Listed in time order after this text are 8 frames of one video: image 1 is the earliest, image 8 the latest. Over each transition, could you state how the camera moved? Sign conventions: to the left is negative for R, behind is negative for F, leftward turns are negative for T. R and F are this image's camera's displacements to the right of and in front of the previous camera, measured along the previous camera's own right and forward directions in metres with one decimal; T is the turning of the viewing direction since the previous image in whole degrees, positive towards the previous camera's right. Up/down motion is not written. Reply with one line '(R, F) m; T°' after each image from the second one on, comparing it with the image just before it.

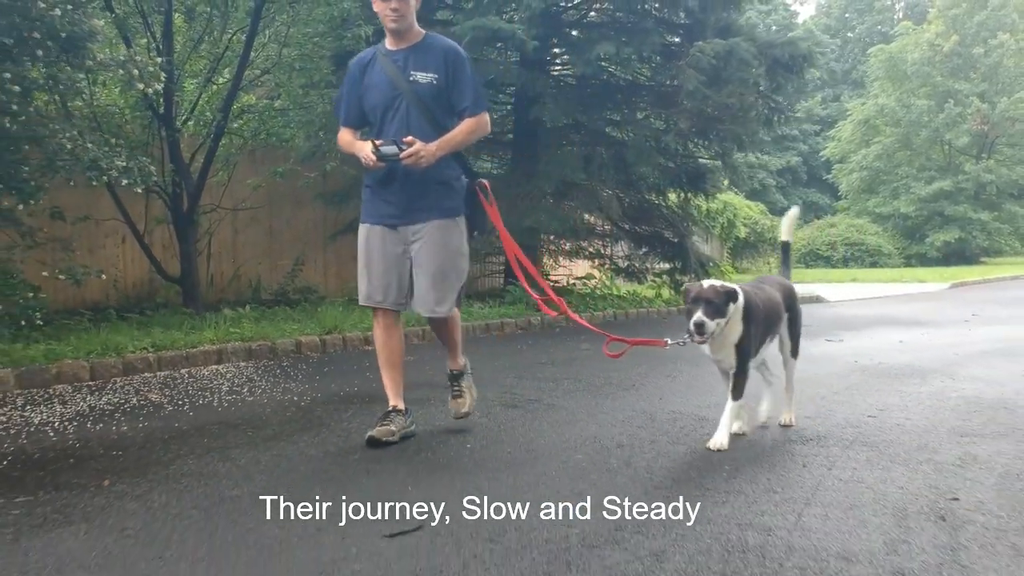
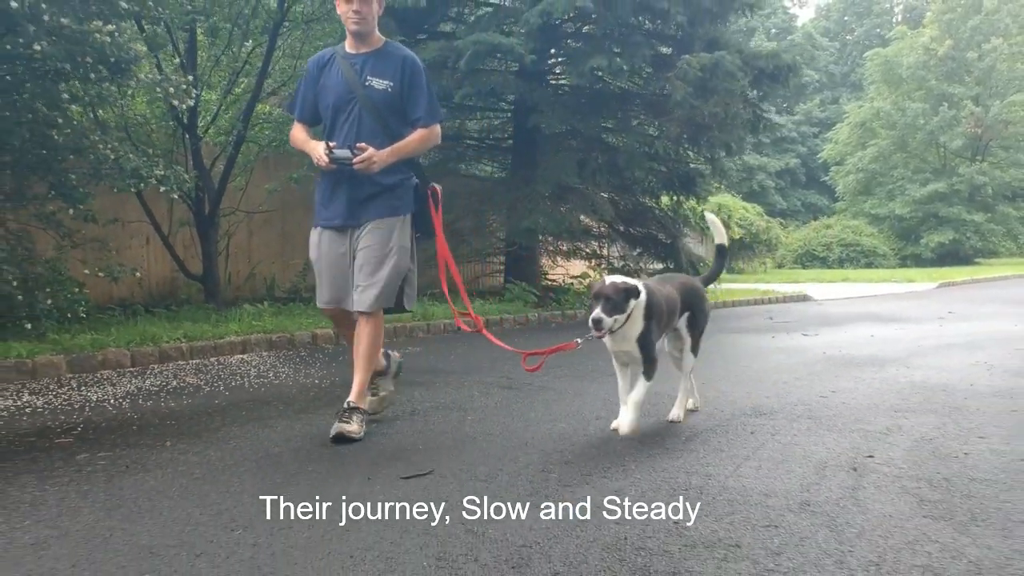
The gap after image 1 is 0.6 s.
(0.0, -0.7) m; 0°
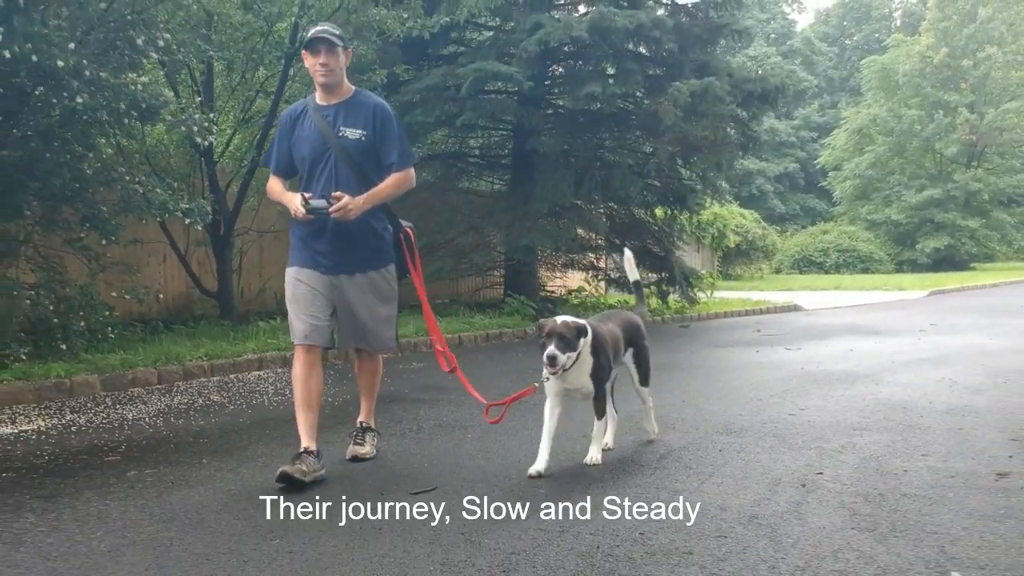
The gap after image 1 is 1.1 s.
(0.0, -0.6) m; 0°
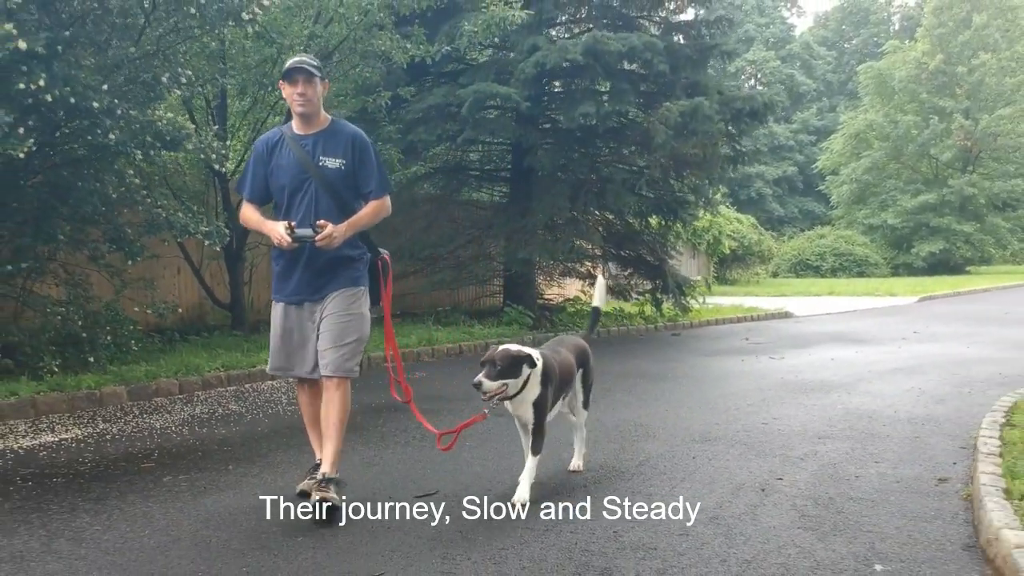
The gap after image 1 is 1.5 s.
(0.0, -0.5) m; 0°
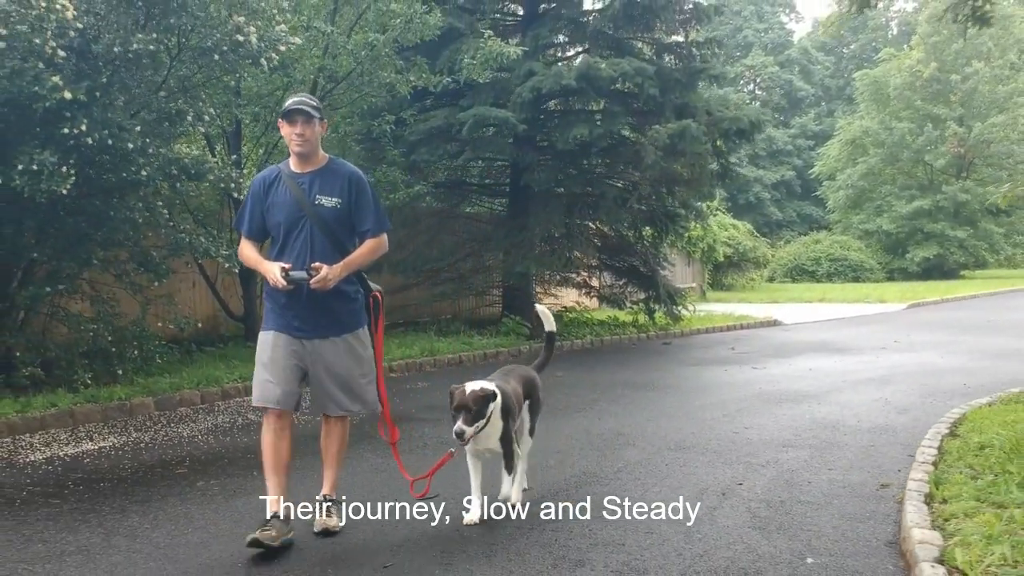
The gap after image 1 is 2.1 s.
(+0.1, -0.7) m; 0°
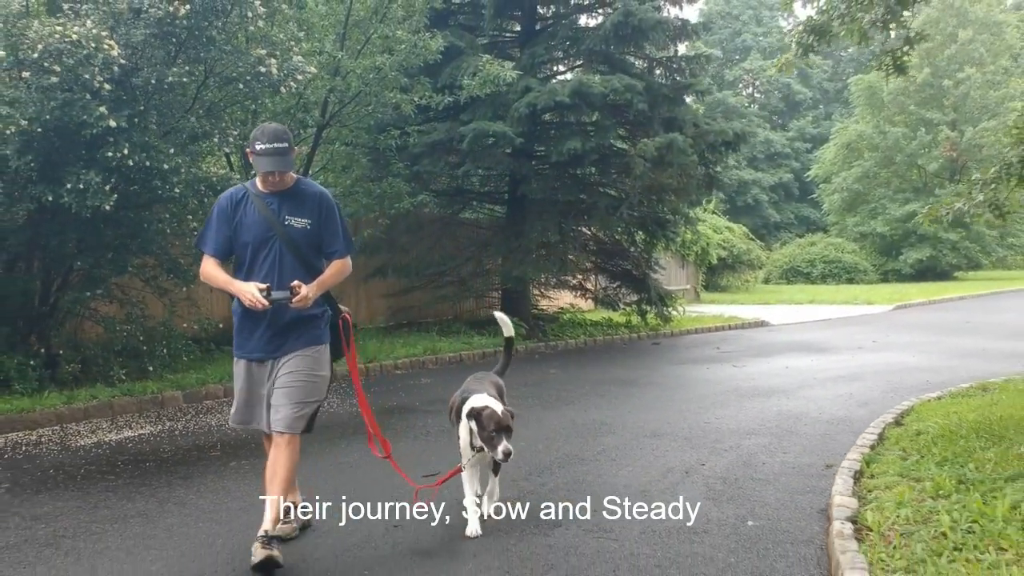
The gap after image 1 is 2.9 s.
(+0.1, -0.8) m; 0°
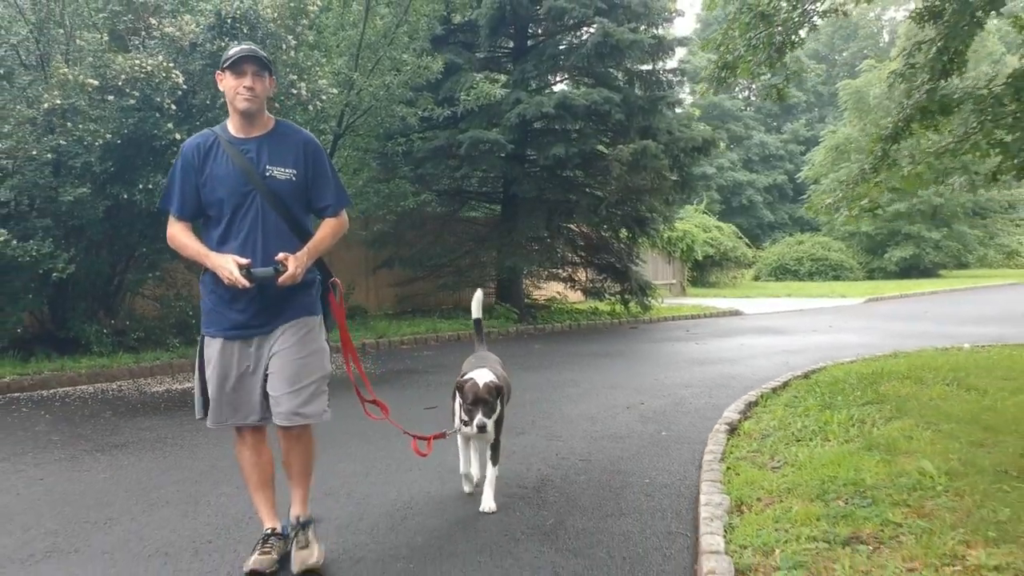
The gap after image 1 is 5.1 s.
(+0.2, -1.8) m; 0°
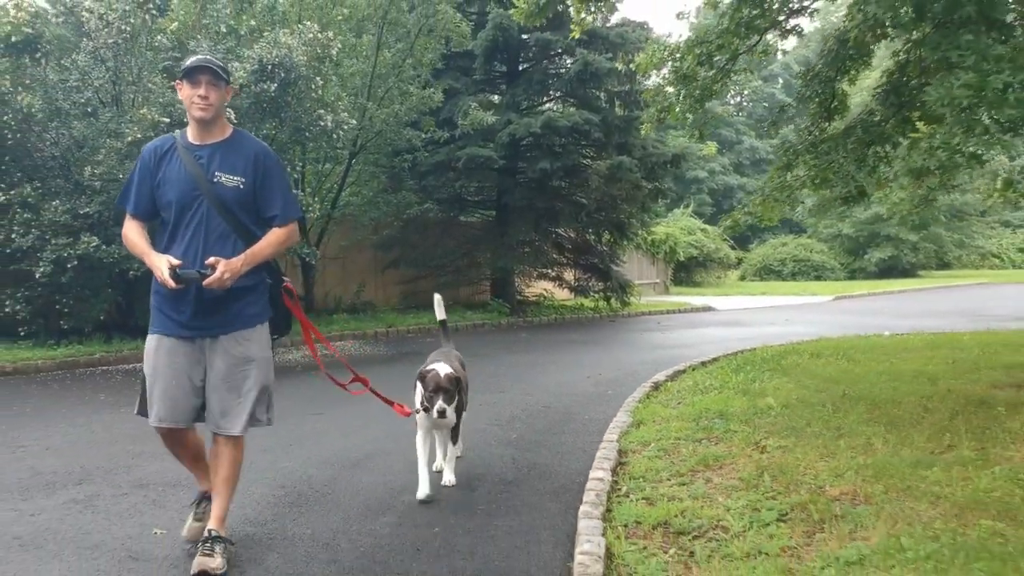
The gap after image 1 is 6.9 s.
(+0.2, -2.2) m; 0°
